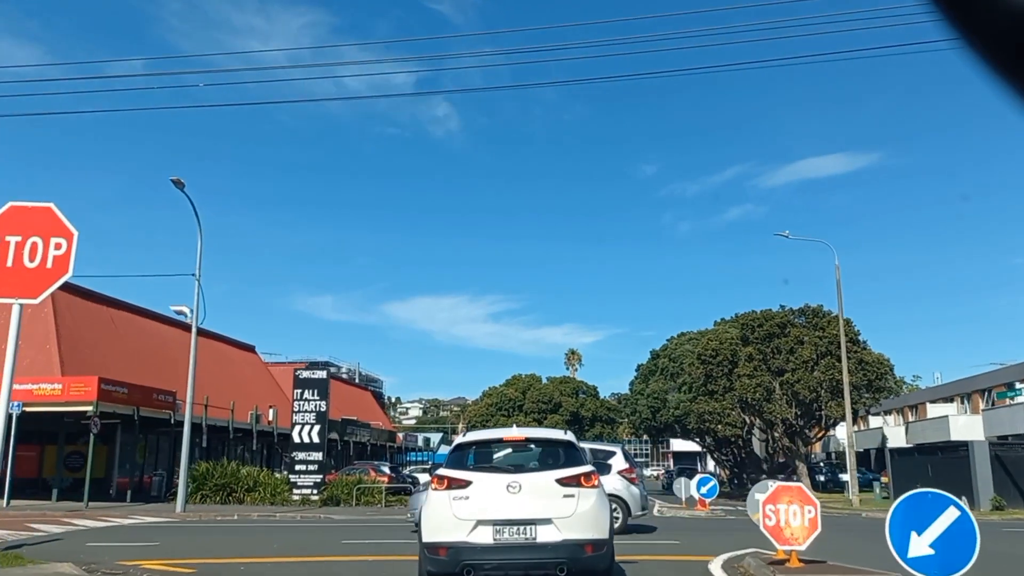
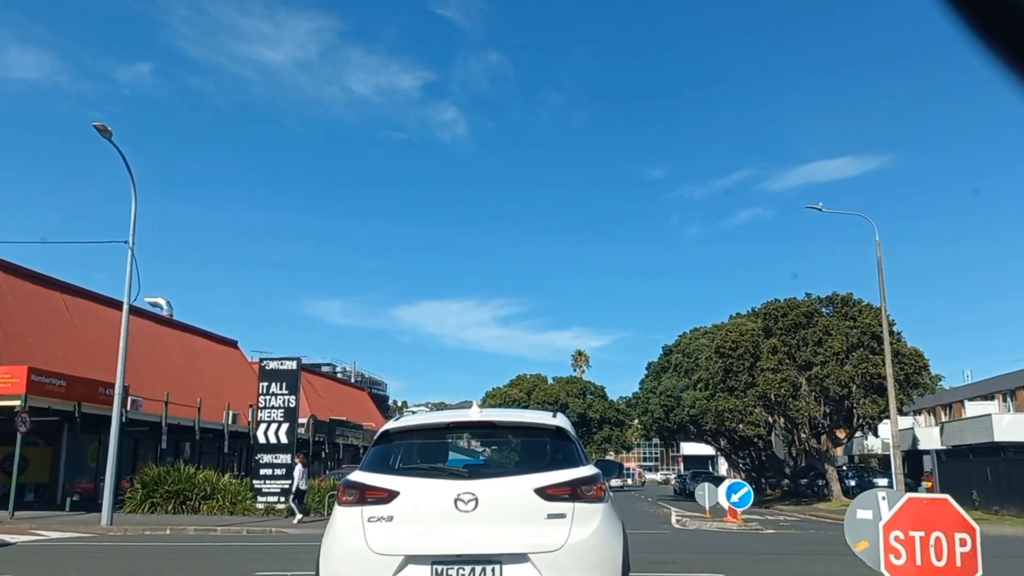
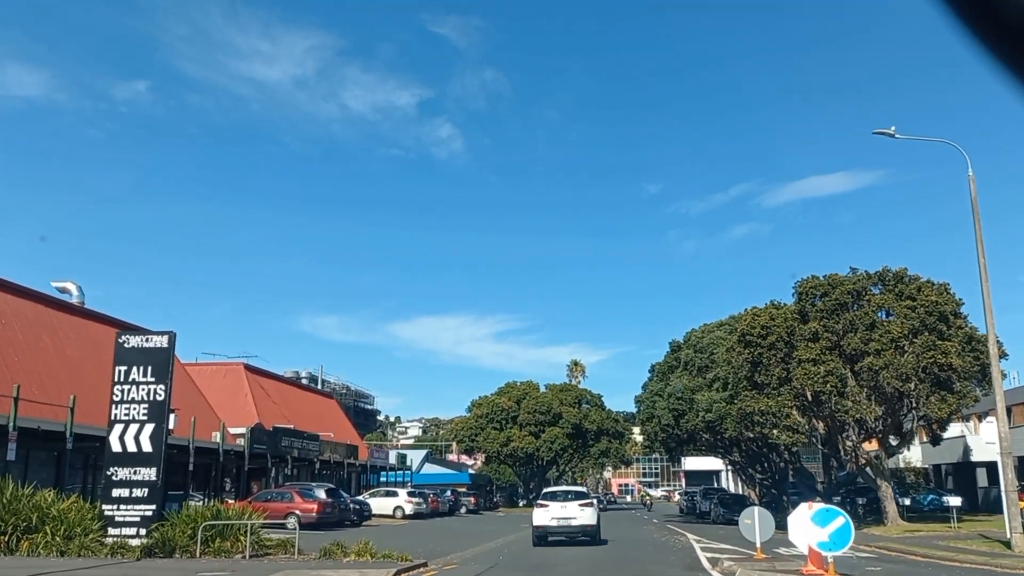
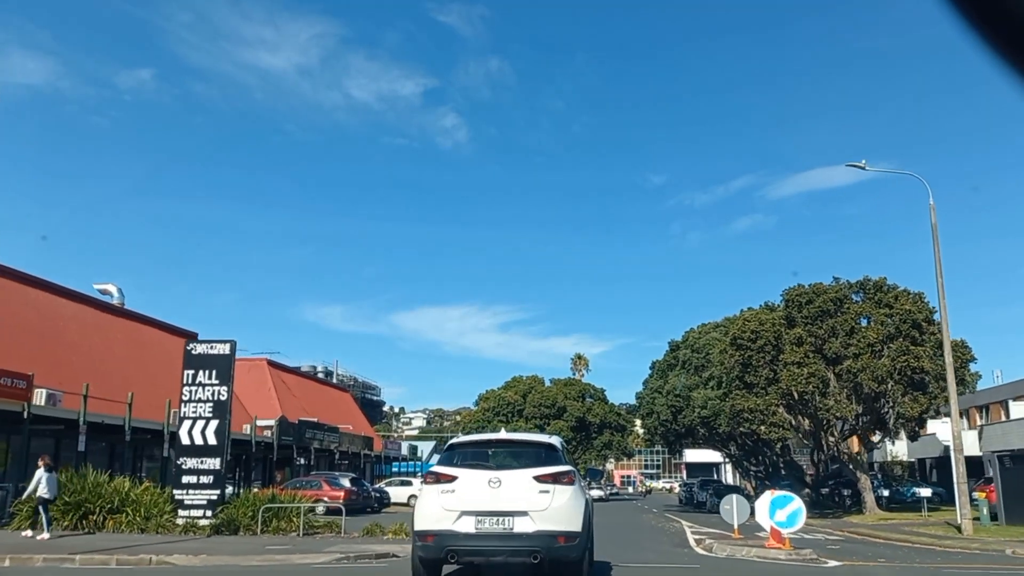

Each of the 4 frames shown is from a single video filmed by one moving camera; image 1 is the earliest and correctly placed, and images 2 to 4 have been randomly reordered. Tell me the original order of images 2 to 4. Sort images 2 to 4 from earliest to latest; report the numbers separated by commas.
2, 4, 3
